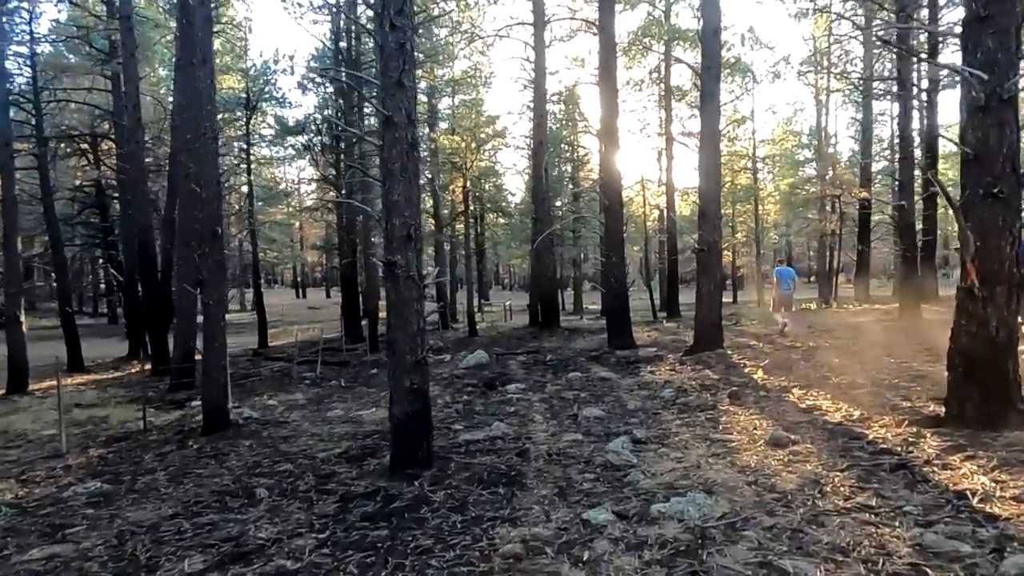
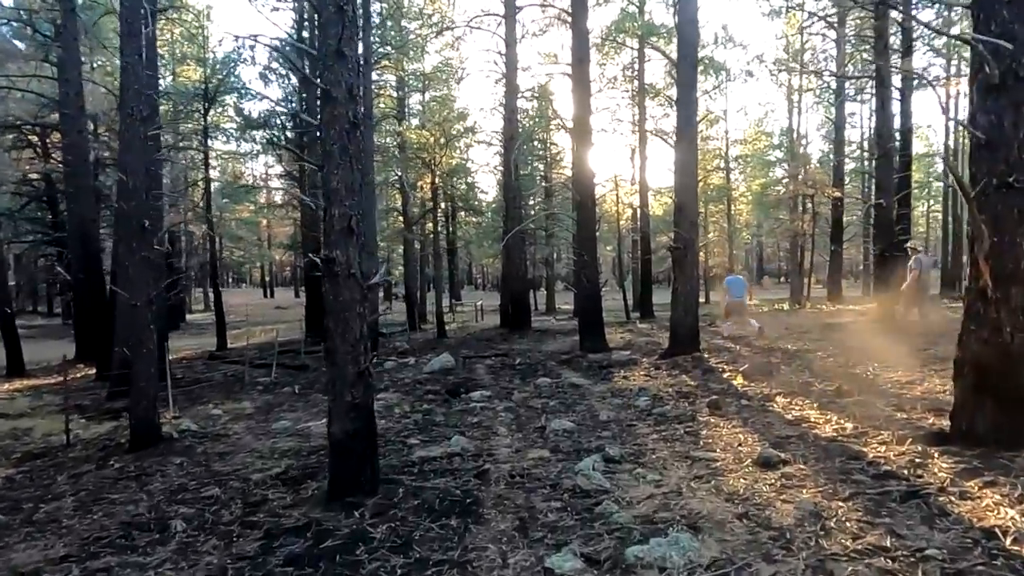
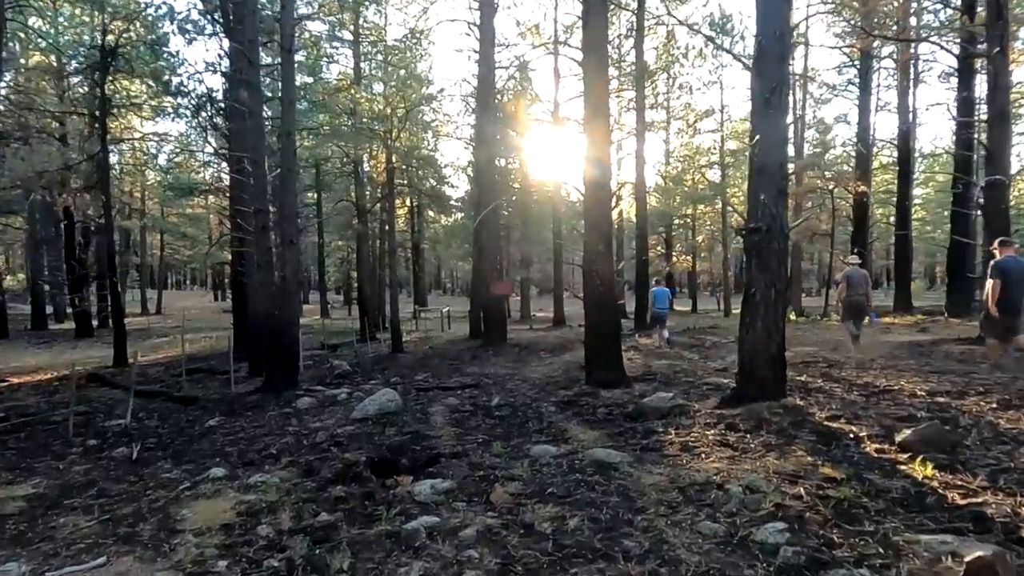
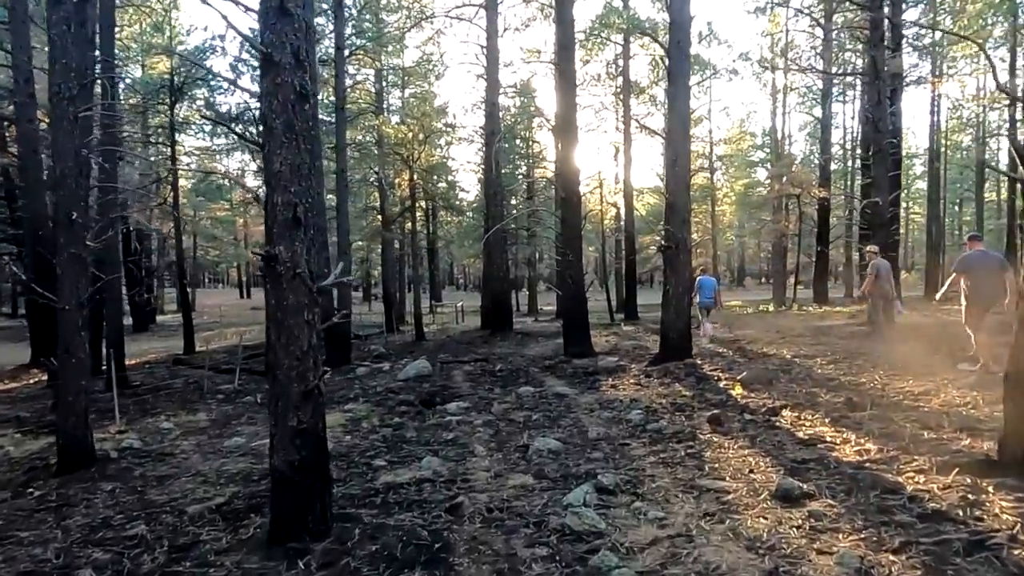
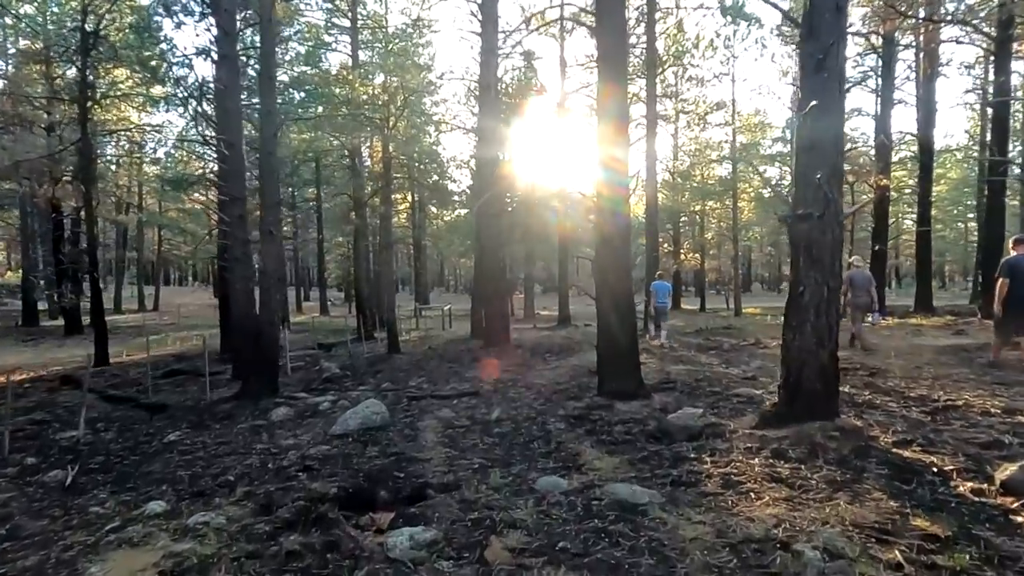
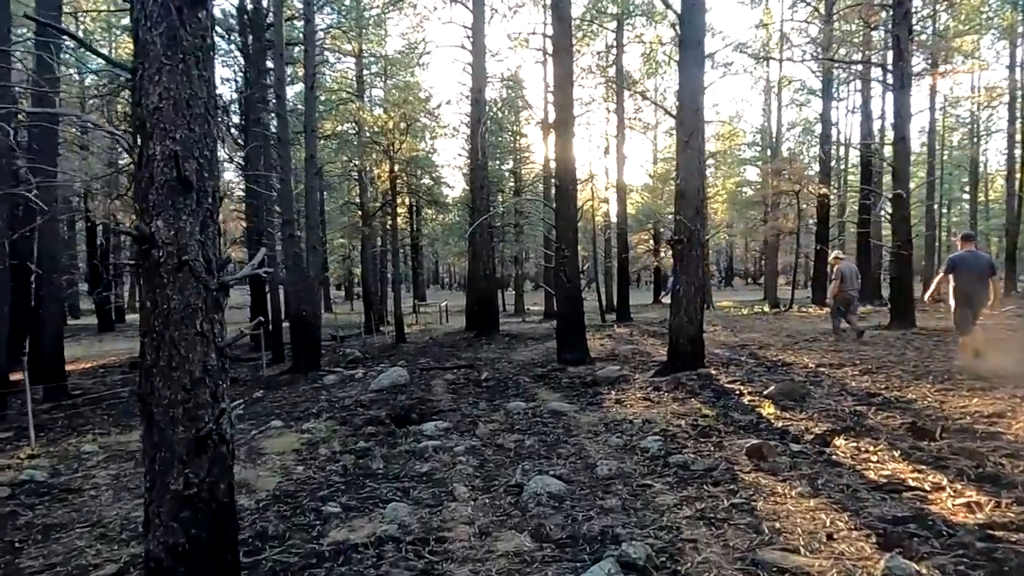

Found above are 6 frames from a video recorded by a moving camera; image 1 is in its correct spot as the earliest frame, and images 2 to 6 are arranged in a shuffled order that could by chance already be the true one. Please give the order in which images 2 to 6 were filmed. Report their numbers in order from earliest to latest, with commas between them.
2, 4, 6, 3, 5
